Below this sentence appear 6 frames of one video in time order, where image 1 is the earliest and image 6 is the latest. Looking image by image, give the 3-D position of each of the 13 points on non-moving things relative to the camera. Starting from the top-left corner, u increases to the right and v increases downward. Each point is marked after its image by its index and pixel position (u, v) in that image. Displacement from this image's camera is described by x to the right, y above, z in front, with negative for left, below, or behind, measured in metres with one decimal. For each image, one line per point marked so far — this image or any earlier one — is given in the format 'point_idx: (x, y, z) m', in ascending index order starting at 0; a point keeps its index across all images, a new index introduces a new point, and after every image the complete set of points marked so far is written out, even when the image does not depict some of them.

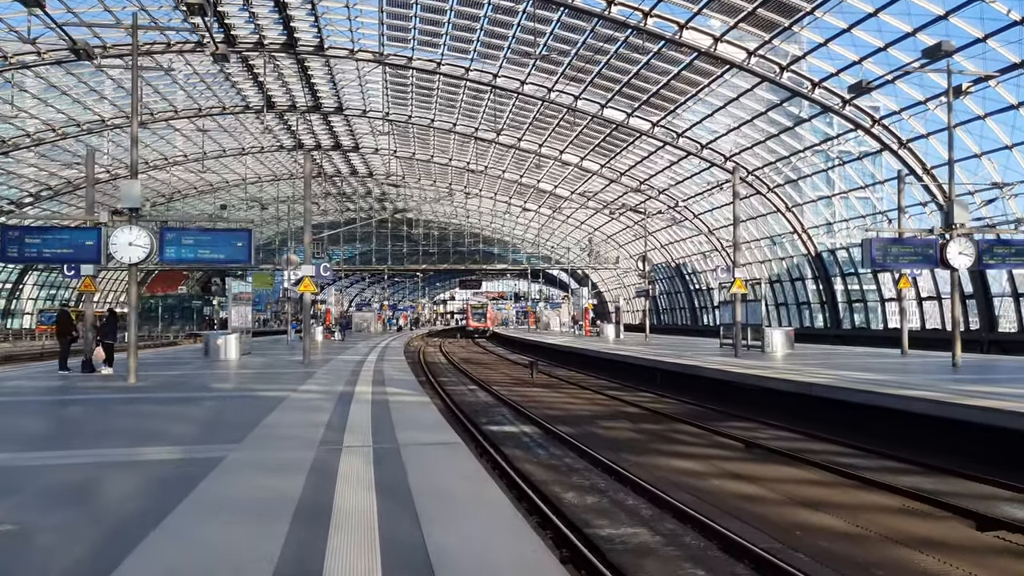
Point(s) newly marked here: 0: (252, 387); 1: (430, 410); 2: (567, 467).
0: (-5.6, -2.2, +19.5) m
1: (-1.4, -2.1, +15.4) m
2: (+0.8, -2.7, +13.4) m
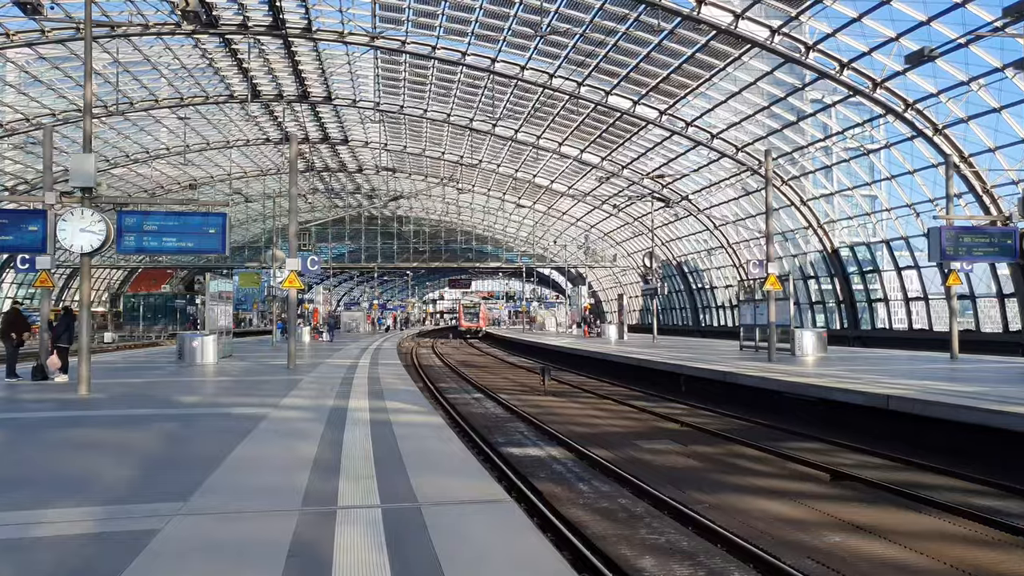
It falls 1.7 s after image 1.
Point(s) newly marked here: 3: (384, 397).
0: (-5.2, -2.1, +16.4) m
1: (-1.0, -2.1, +12.4) m
2: (+1.3, -2.6, +10.4) m
3: (-2.4, -2.1, +16.9) m
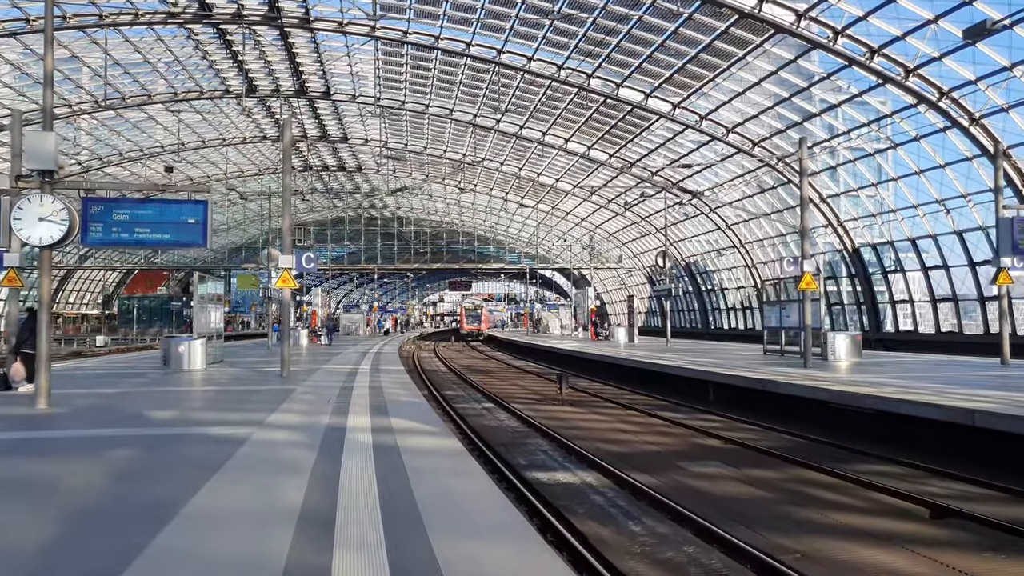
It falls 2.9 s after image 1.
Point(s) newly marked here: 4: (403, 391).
0: (-4.8, -2.0, +14.2) m
1: (-0.6, -2.0, +10.2) m
2: (+1.7, -2.5, +8.2) m
3: (-2.0, -2.0, +14.7) m
4: (-2.4, -2.2, +19.7) m
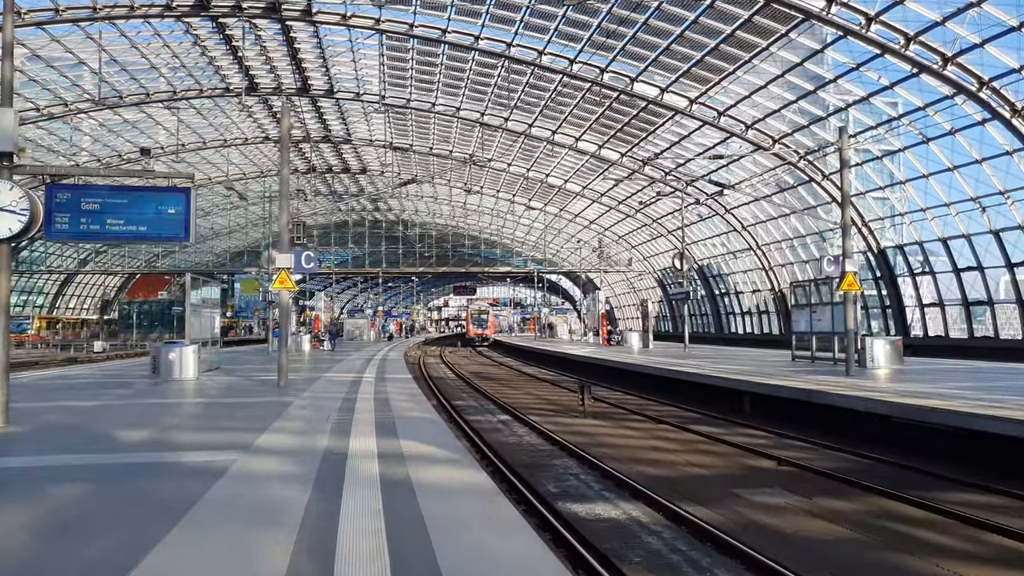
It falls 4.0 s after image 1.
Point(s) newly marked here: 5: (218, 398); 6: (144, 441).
0: (-4.4, -2.0, +12.2) m
1: (-0.2, -2.0, +8.2) m
2: (+2.1, -2.5, +6.2) m
3: (-1.6, -2.0, +12.7) m
4: (-2.0, -2.3, +17.7) m
5: (-6.4, -2.4, +19.5) m
6: (-4.7, -2.0, +11.6) m
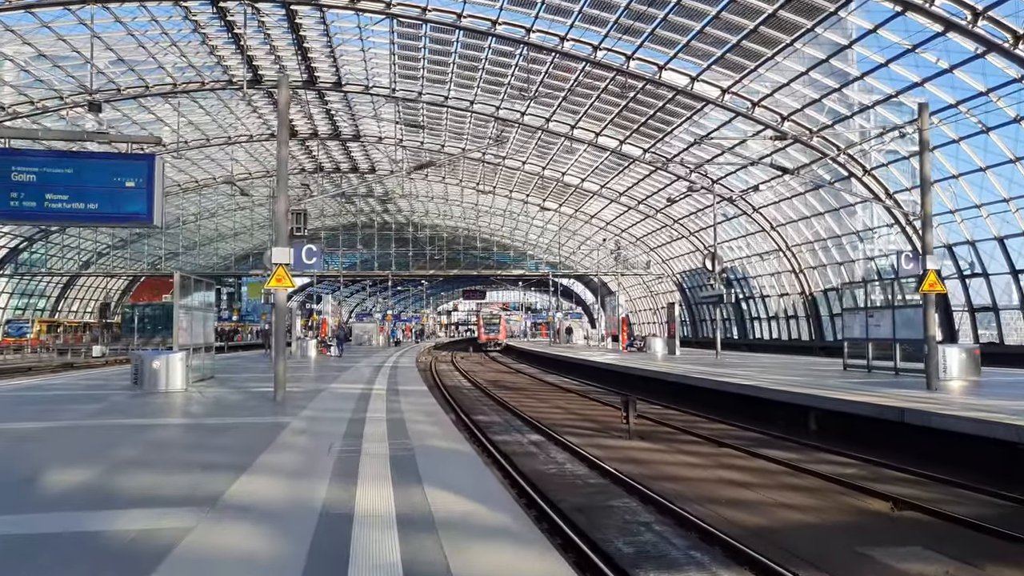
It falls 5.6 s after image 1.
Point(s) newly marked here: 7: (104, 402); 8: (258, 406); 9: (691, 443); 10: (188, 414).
0: (-3.8, -2.0, +9.3) m
1: (+0.4, -1.9, +5.2) m
2: (+2.6, -2.4, +3.2) m
3: (-1.0, -2.0, +9.8) m
4: (-1.3, -2.2, +14.8) m
5: (-5.7, -2.3, +16.6) m
6: (-4.1, -1.9, +8.7) m
7: (-8.9, -2.5, +19.6) m
8: (-5.1, -2.4, +18.1) m
9: (+3.6, -3.1, +18.2) m
10: (-6.0, -2.3, +16.6) m
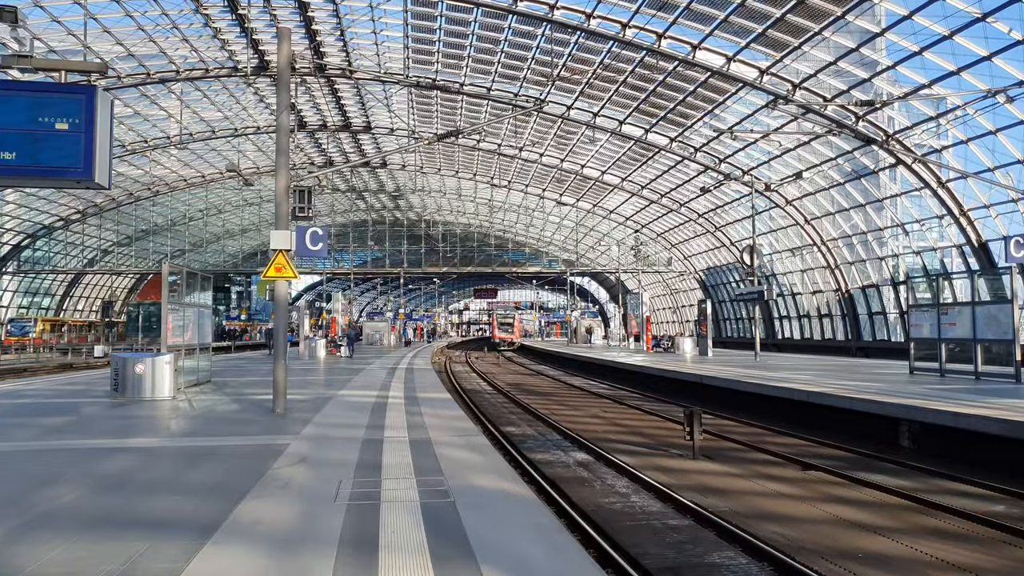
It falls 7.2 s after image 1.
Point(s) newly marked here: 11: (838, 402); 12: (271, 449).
0: (-3.2, -1.8, +6.4) m
1: (+1.0, -1.8, +2.3) m
2: (+3.2, -2.3, +0.2) m
3: (-0.4, -1.8, +6.8) m
4: (-0.6, -2.1, +11.8) m
5: (-5.0, -2.2, +13.7) m
6: (-3.5, -1.8, +5.8) m
7: (-8.1, -2.3, +16.7) m
8: (-4.4, -2.2, +15.2) m
9: (+4.3, -2.9, +15.2) m
10: (-5.2, -2.2, +13.7) m
11: (+6.9, -2.3, +19.0) m
12: (-3.1, -2.1, +11.7) m
